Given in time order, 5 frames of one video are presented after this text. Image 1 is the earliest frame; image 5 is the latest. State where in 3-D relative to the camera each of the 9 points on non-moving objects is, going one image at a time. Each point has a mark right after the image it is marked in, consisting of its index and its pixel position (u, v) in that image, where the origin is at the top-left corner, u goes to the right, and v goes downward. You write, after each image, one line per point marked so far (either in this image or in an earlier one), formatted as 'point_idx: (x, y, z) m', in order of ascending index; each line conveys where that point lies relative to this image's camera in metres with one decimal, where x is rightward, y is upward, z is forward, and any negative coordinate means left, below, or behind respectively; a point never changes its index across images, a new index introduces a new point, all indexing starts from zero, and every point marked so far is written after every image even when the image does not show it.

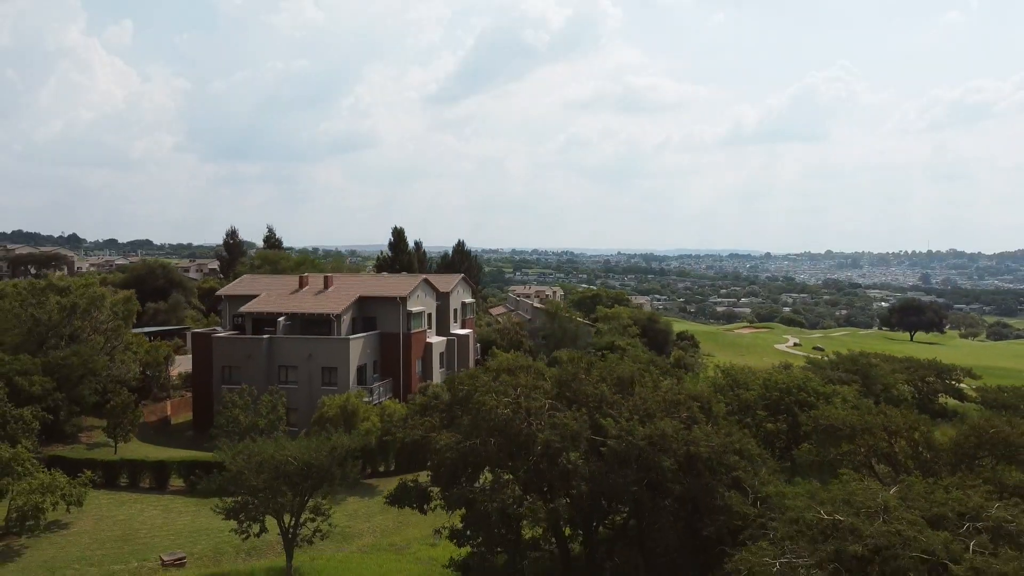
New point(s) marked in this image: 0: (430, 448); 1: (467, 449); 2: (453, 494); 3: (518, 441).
0: (-1.5, -2.9, +18.9) m
1: (-0.7, -2.7, +18.3) m
2: (-1.0, -3.5, +18.3) m
3: (+0.2, -2.4, +18.3) m
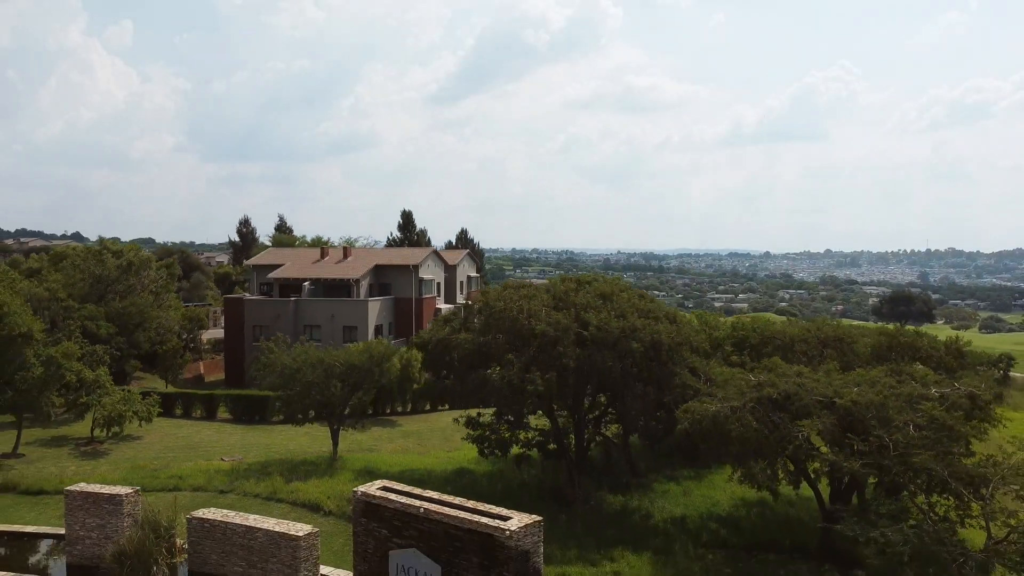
0: (-1.4, -1.3, +23.3) m
1: (-0.6, -1.1, +22.6) m
2: (-0.9, -1.9, +22.7) m
3: (+0.3, -0.9, +22.6) m
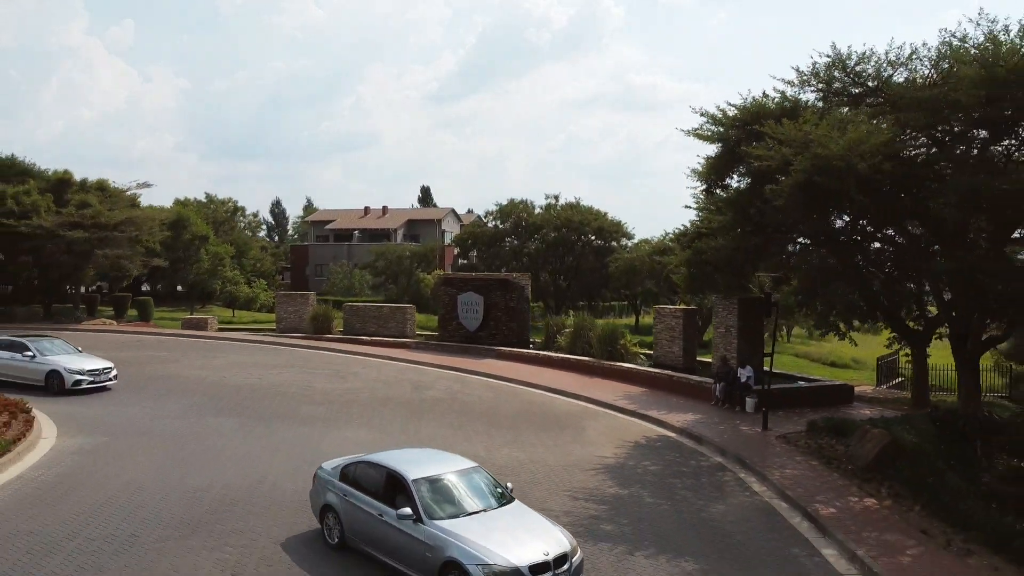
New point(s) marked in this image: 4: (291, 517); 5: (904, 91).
0: (-1.2, +1.9, +36.5) m
1: (-0.5, +2.1, +35.9) m
2: (-0.8, +1.3, +35.9) m
3: (+0.4, +2.4, +35.9) m
4: (-2.2, -2.3, +9.3) m
5: (+4.6, +2.3, +10.7) m
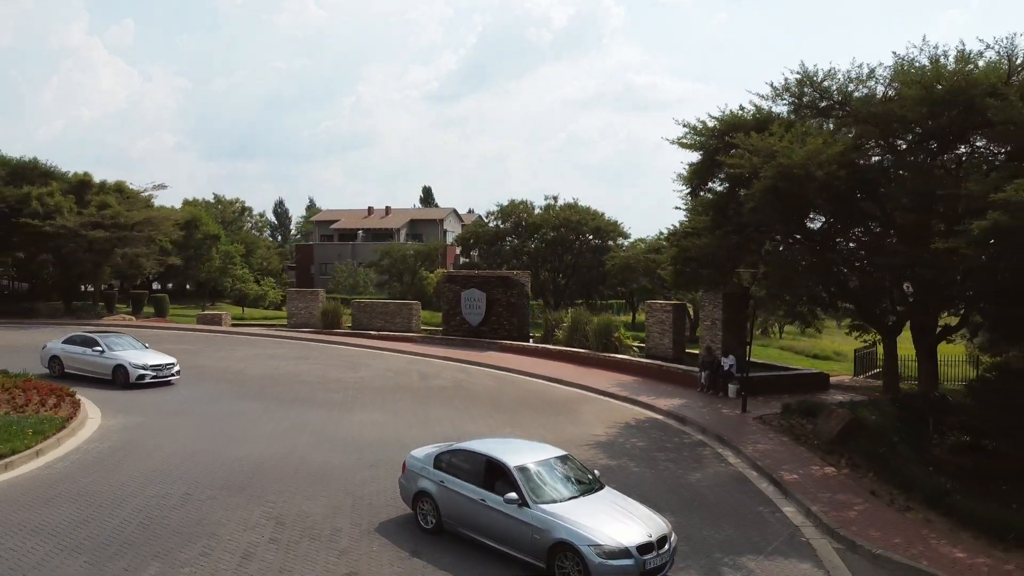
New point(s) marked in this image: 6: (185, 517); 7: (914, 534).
0: (-1.2, +2.0, +37.9) m
1: (-0.5, +2.2, +37.2) m
2: (-0.8, +1.4, +37.2) m
3: (+0.4, +2.5, +37.2) m
4: (-2.2, -2.2, +10.7) m
5: (+4.6, +2.4, +12.0) m
6: (-3.2, -2.2, +9.1) m
7: (+3.9, -2.4, +8.8) m
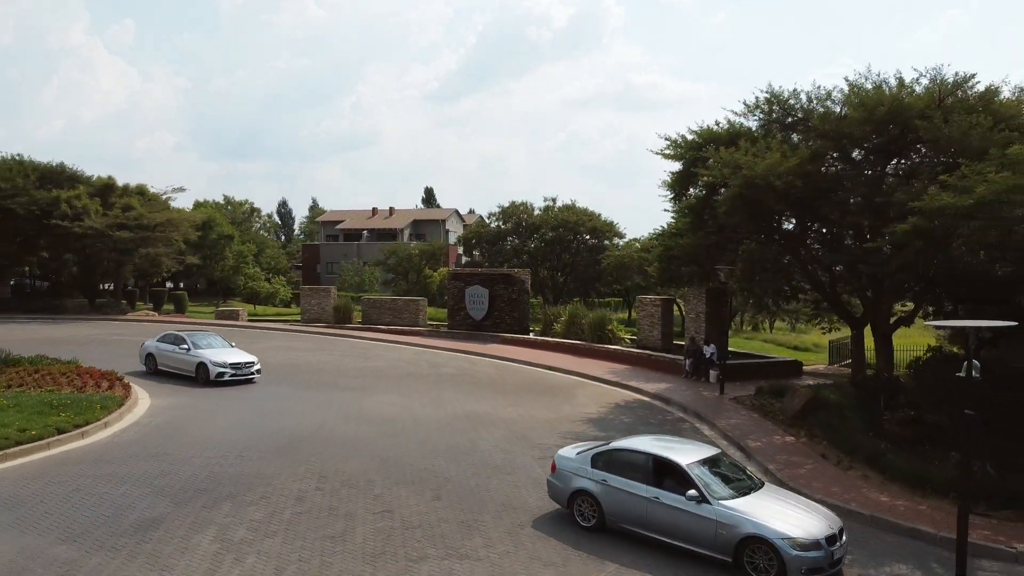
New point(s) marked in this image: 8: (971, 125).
0: (-1.2, +2.1, +39.6) m
1: (-0.4, +2.3, +39.0) m
2: (-0.7, +1.5, +39.0) m
3: (+0.5, +2.6, +39.0) m
4: (-2.2, -2.1, +12.4) m
5: (+4.6, +2.5, +13.8) m
6: (-3.2, -2.2, +10.8) m
7: (+3.9, -2.3, +10.6) m
8: (+5.8, +2.1, +11.7) m
